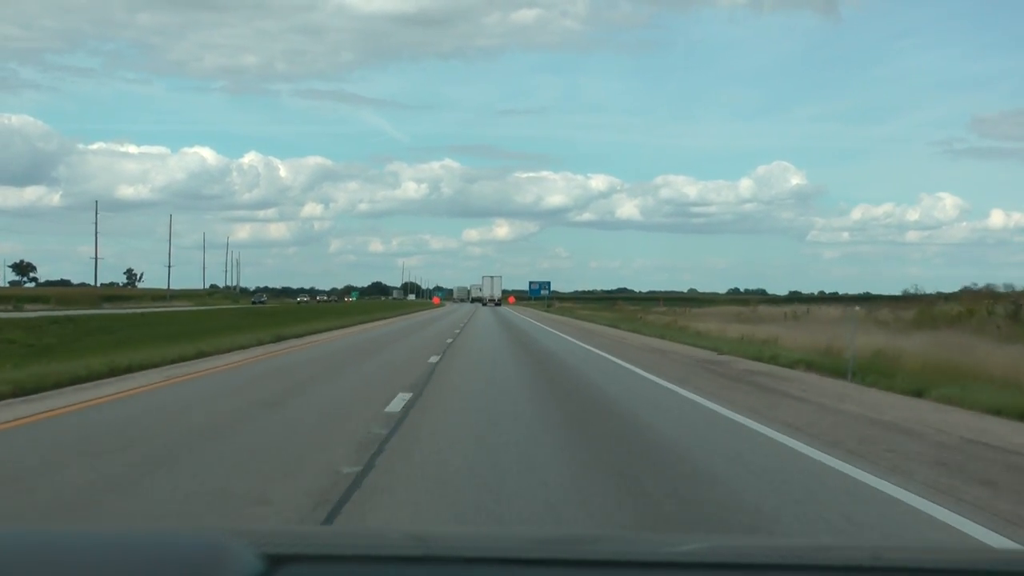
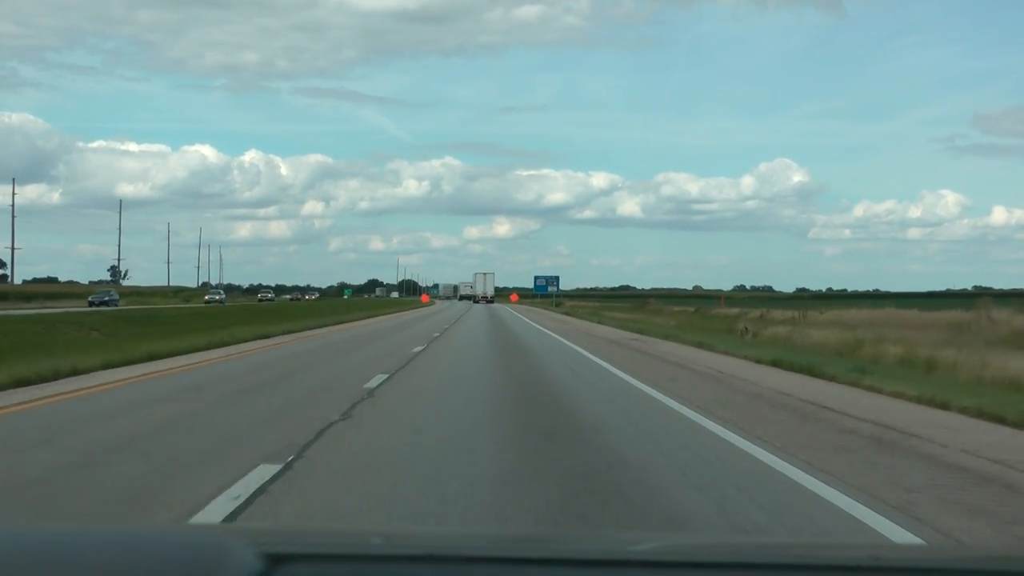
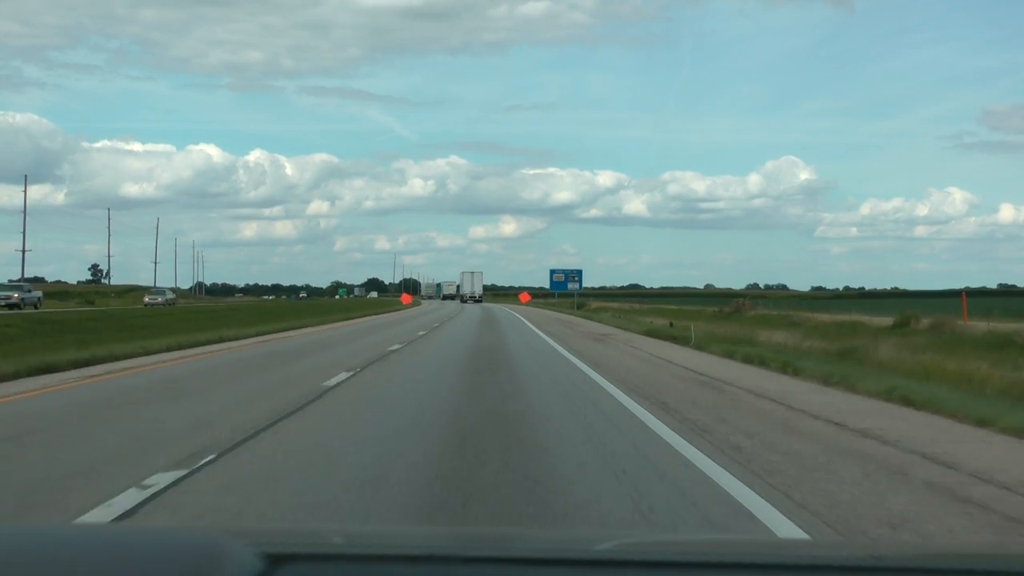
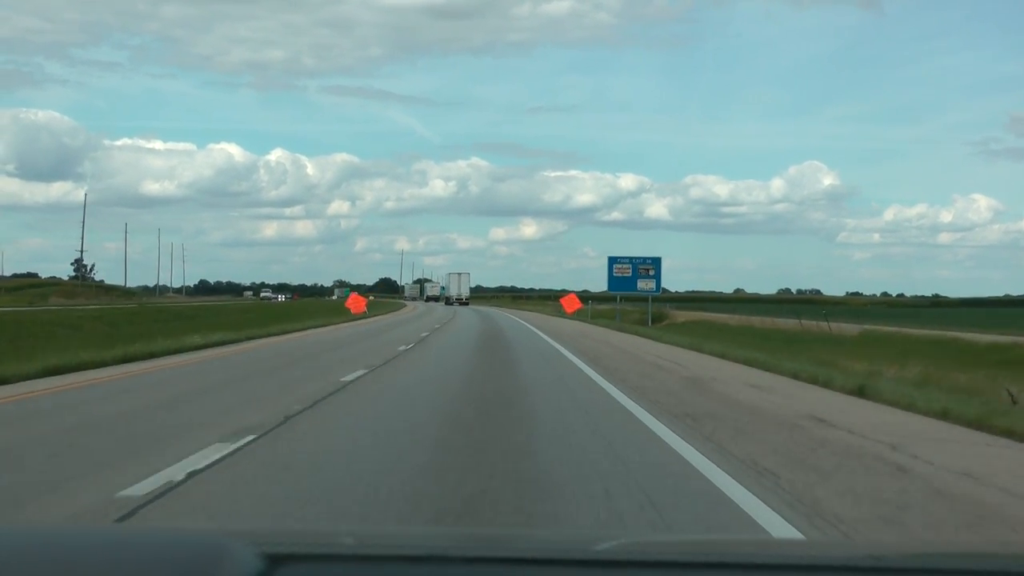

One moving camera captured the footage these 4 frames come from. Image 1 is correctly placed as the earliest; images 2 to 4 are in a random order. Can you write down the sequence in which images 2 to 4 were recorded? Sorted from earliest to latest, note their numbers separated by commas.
2, 3, 4
